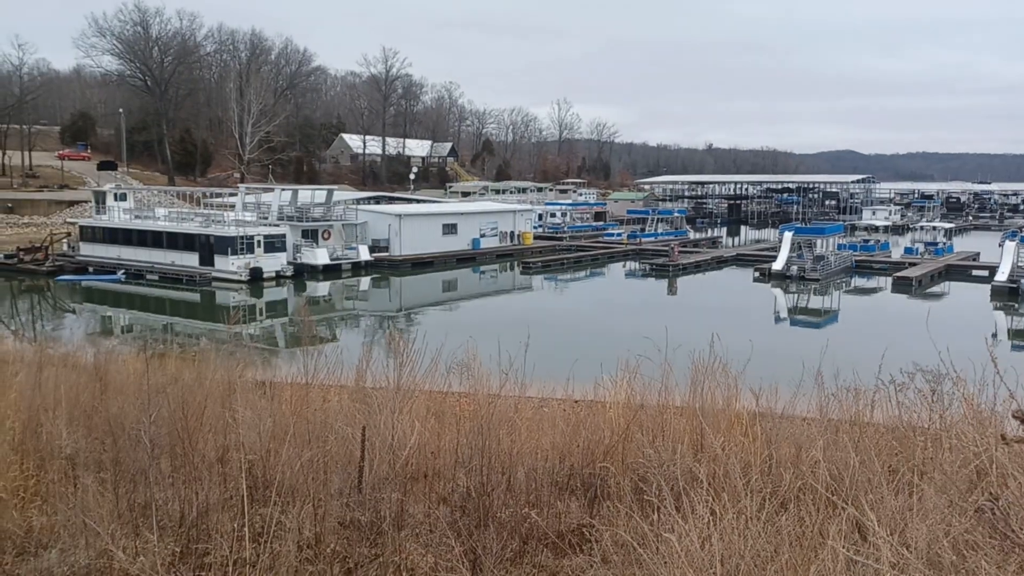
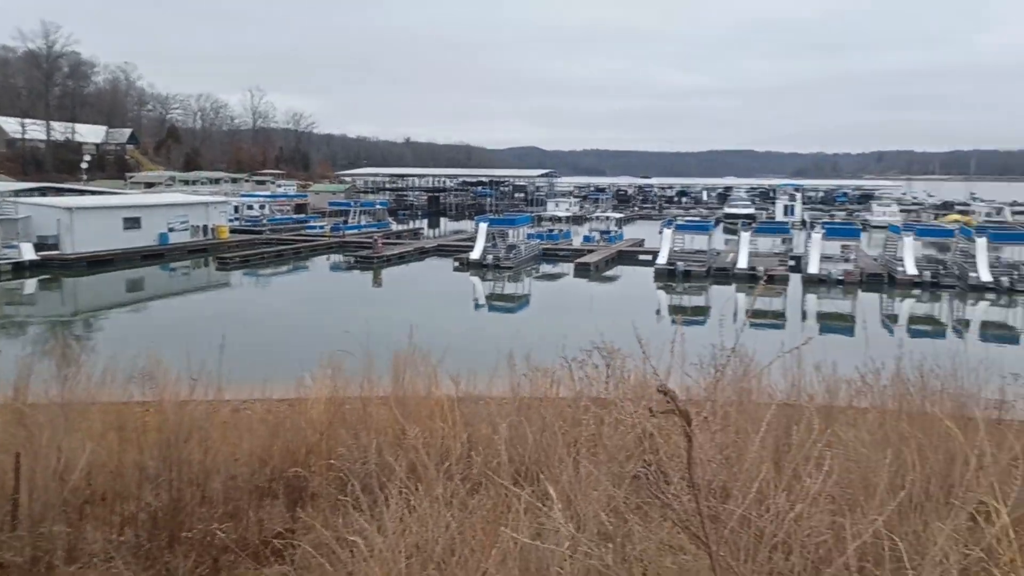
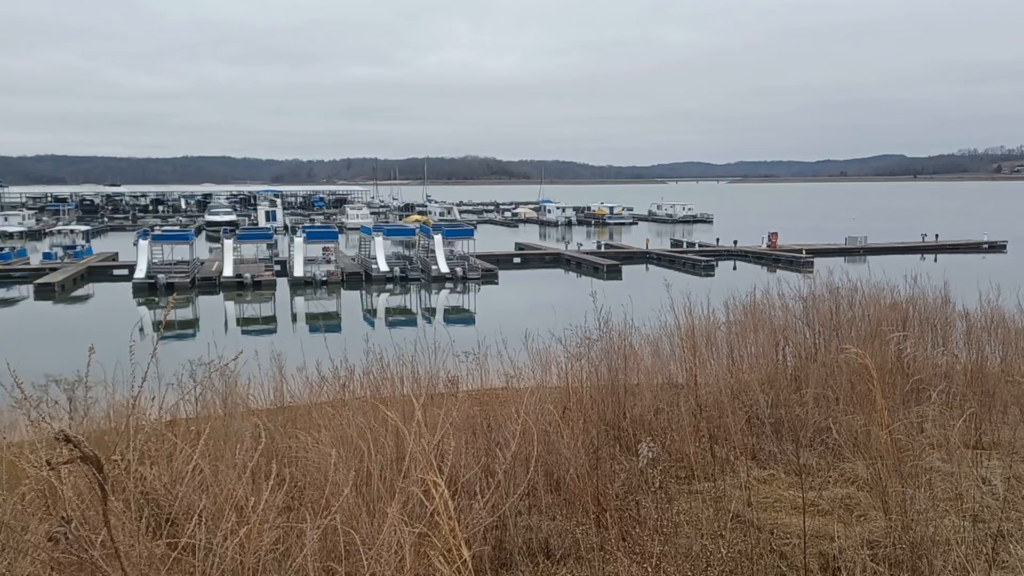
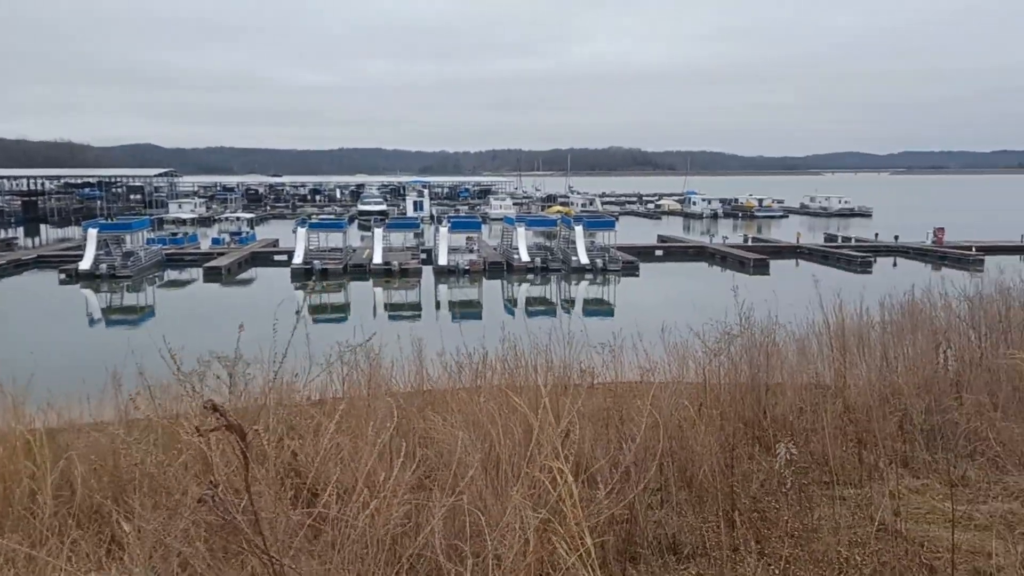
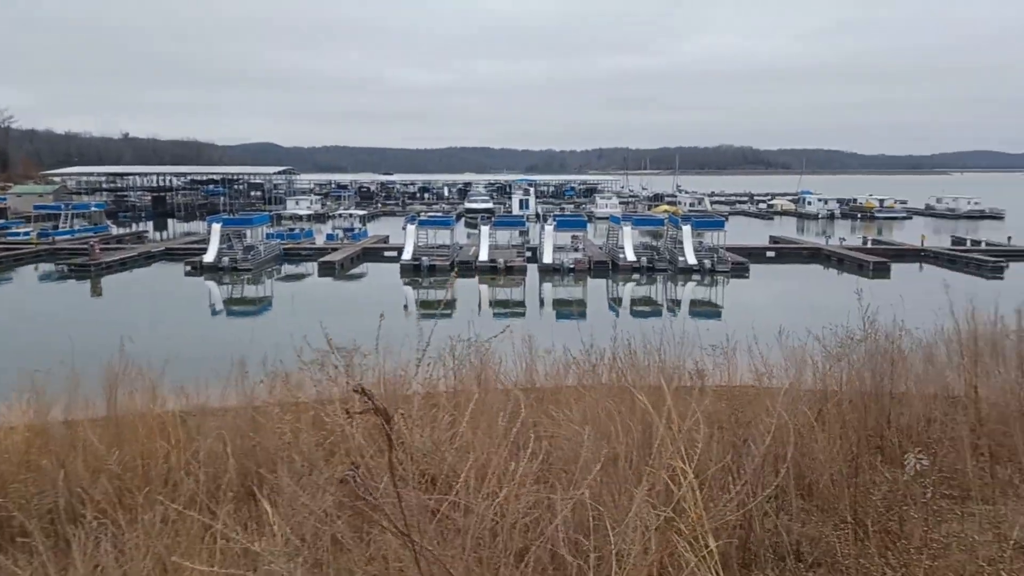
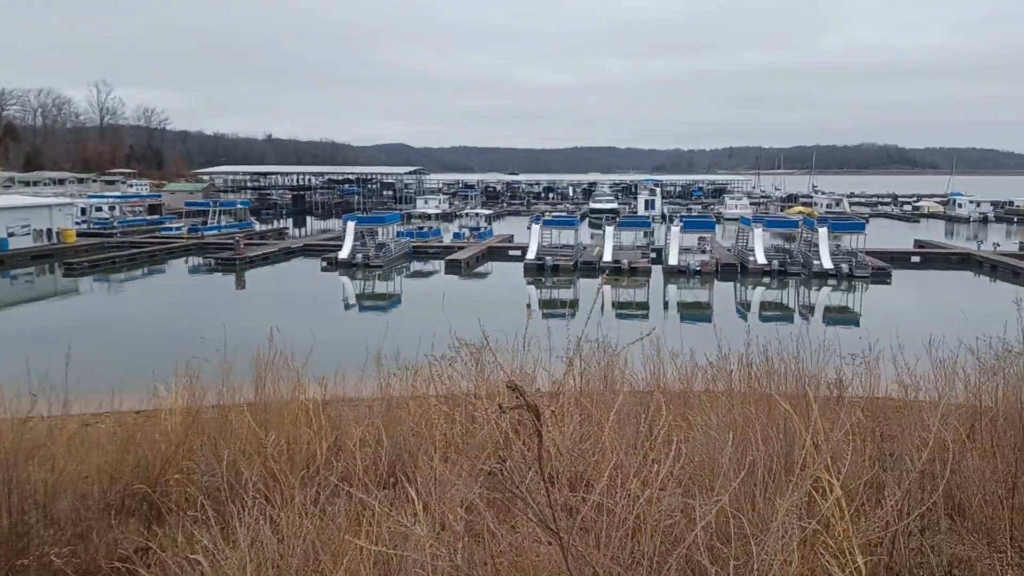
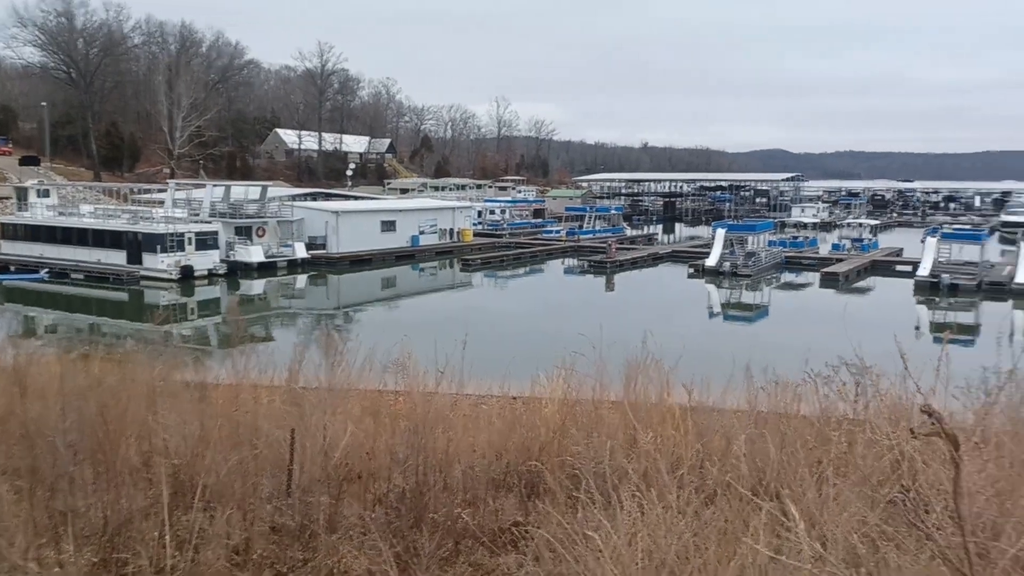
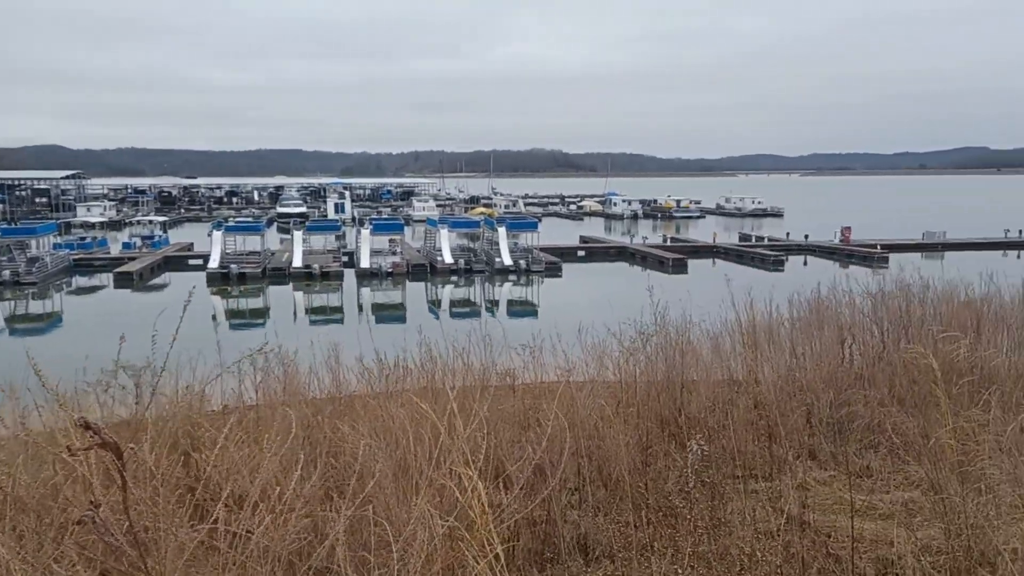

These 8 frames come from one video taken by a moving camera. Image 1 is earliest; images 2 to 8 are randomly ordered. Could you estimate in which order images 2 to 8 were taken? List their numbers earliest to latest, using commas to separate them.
7, 2, 6, 5, 4, 8, 3
